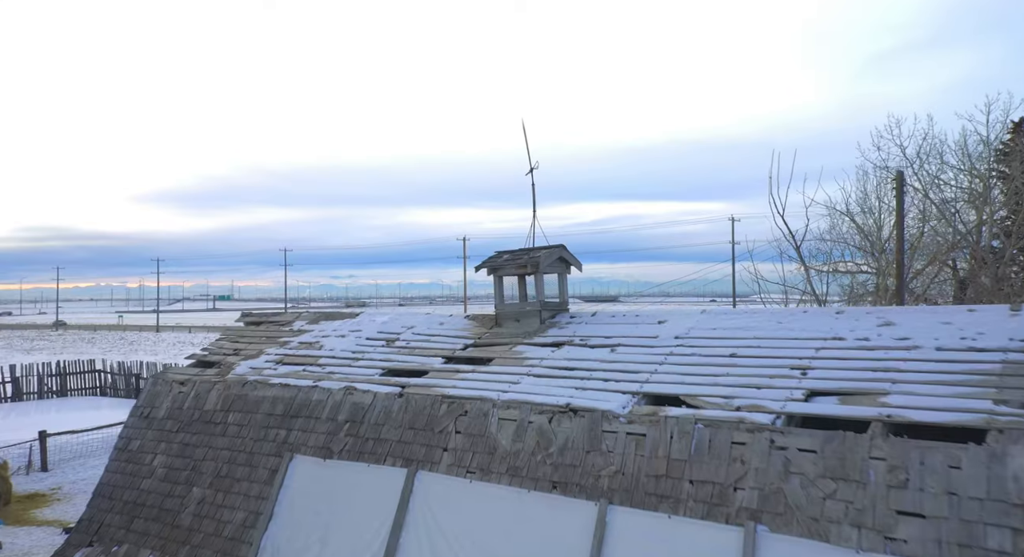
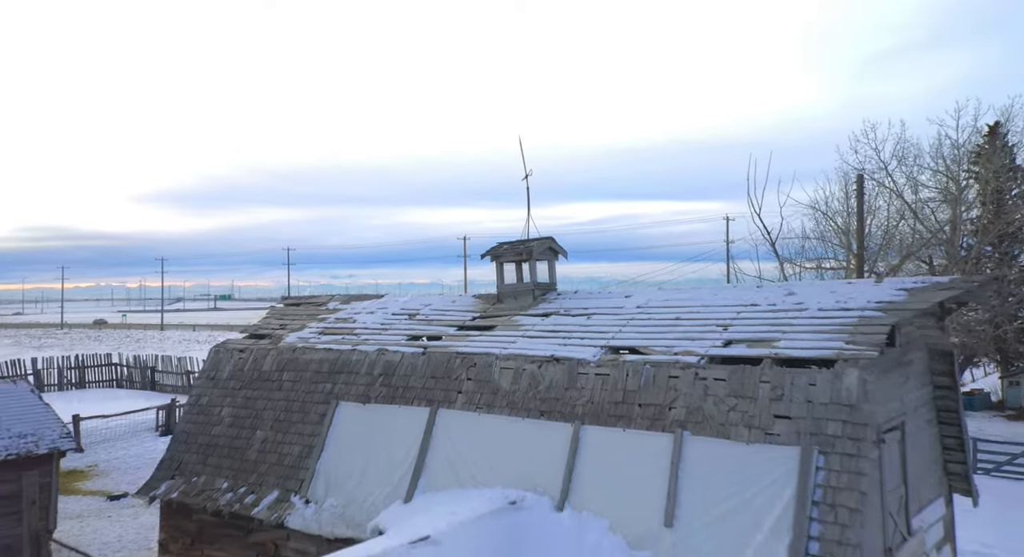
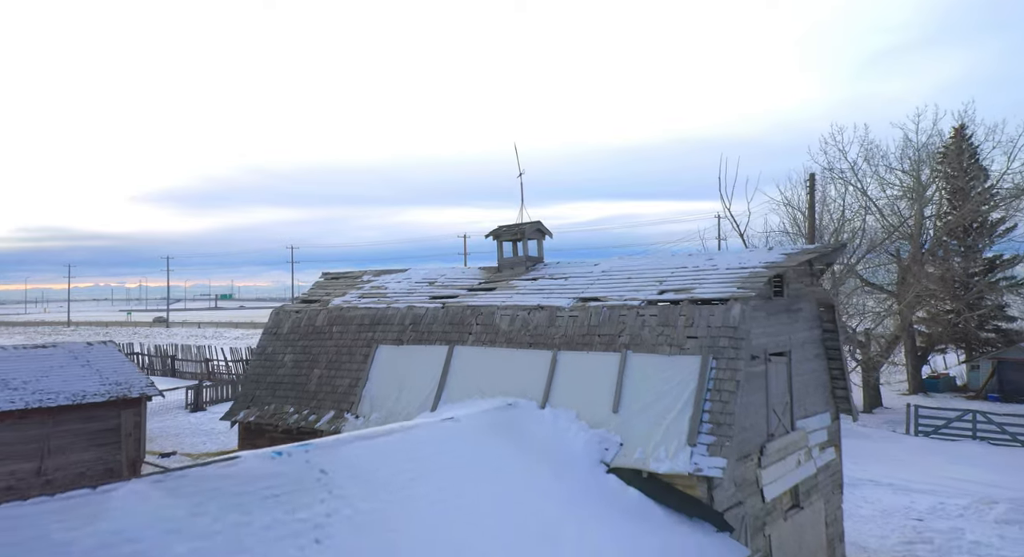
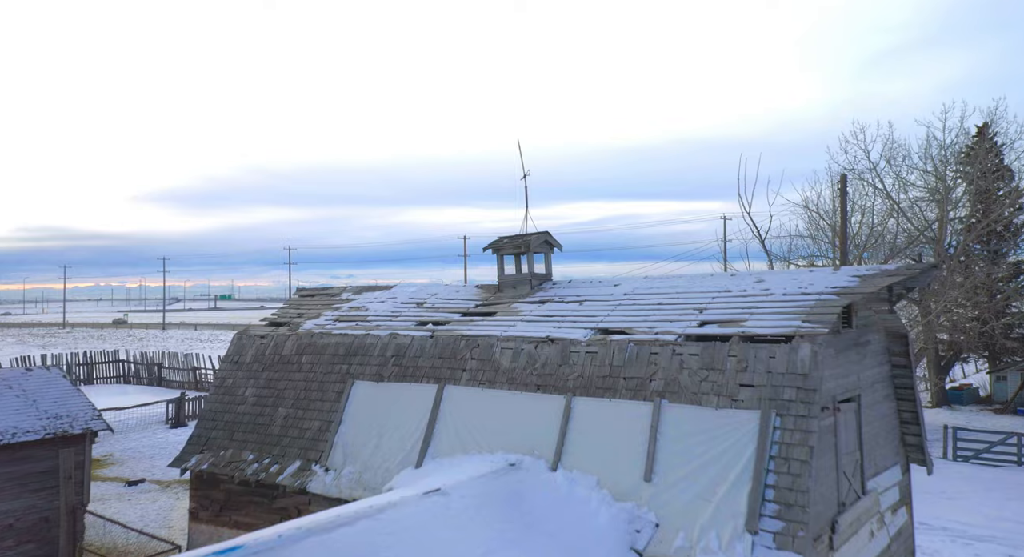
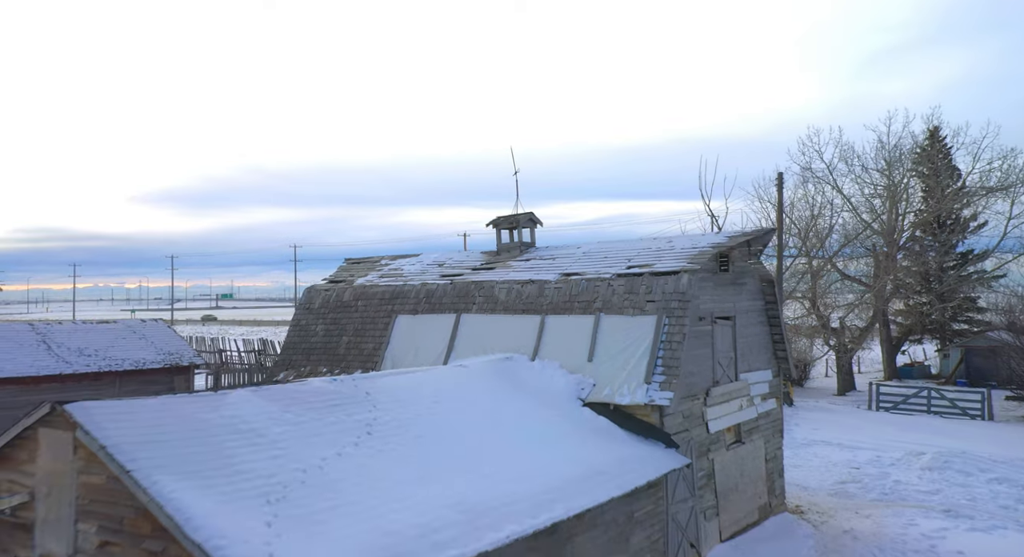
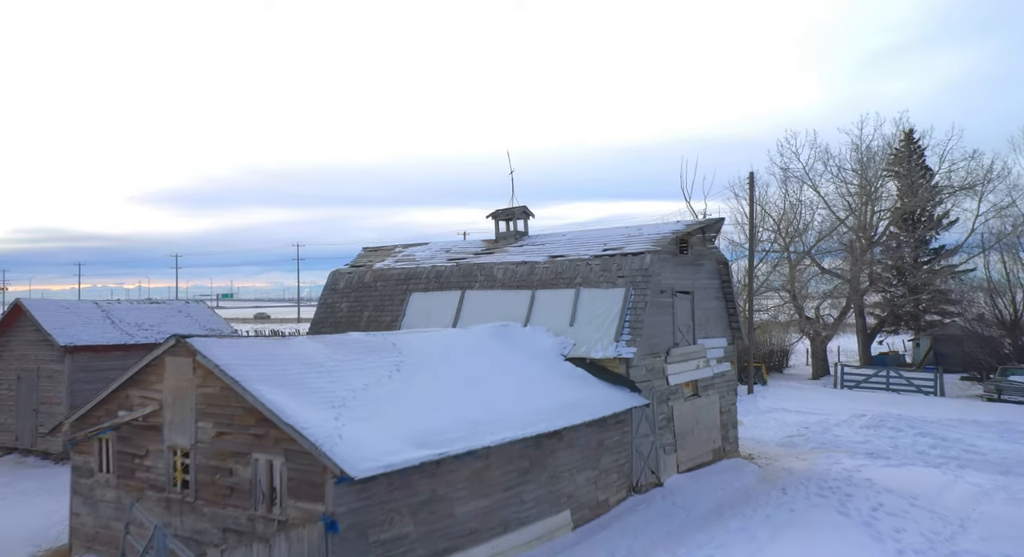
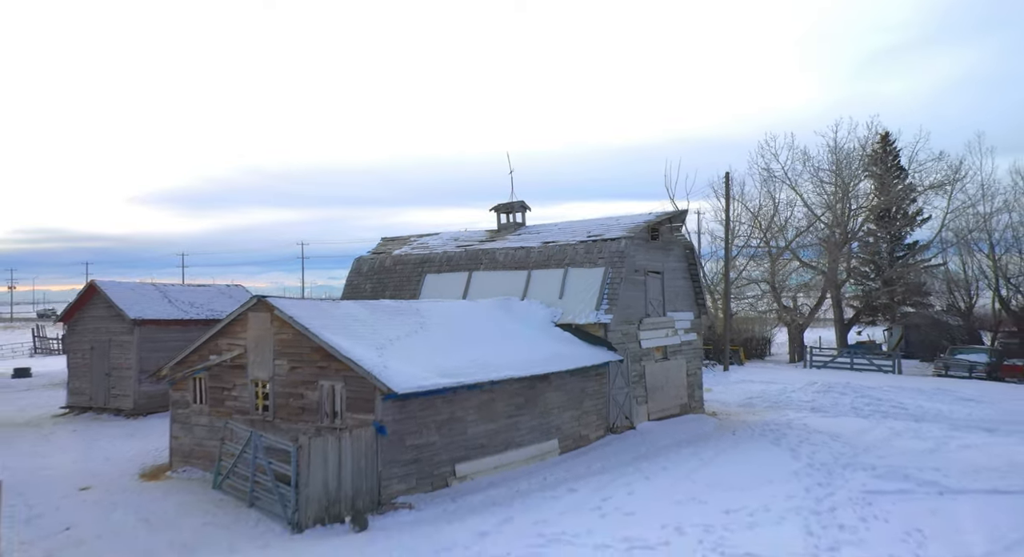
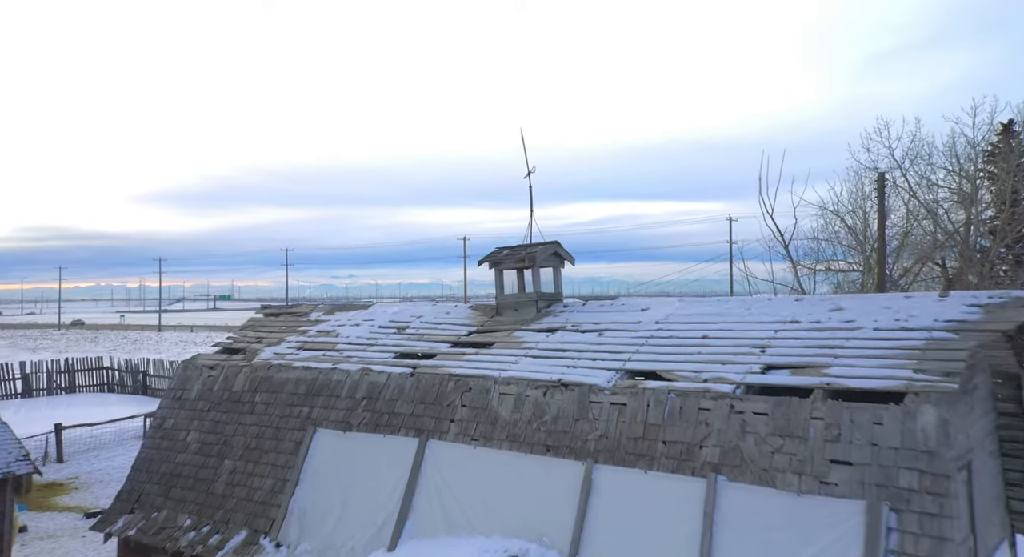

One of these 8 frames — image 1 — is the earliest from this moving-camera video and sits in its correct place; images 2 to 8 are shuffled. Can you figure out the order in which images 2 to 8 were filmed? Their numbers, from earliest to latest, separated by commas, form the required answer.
8, 2, 4, 3, 5, 6, 7
